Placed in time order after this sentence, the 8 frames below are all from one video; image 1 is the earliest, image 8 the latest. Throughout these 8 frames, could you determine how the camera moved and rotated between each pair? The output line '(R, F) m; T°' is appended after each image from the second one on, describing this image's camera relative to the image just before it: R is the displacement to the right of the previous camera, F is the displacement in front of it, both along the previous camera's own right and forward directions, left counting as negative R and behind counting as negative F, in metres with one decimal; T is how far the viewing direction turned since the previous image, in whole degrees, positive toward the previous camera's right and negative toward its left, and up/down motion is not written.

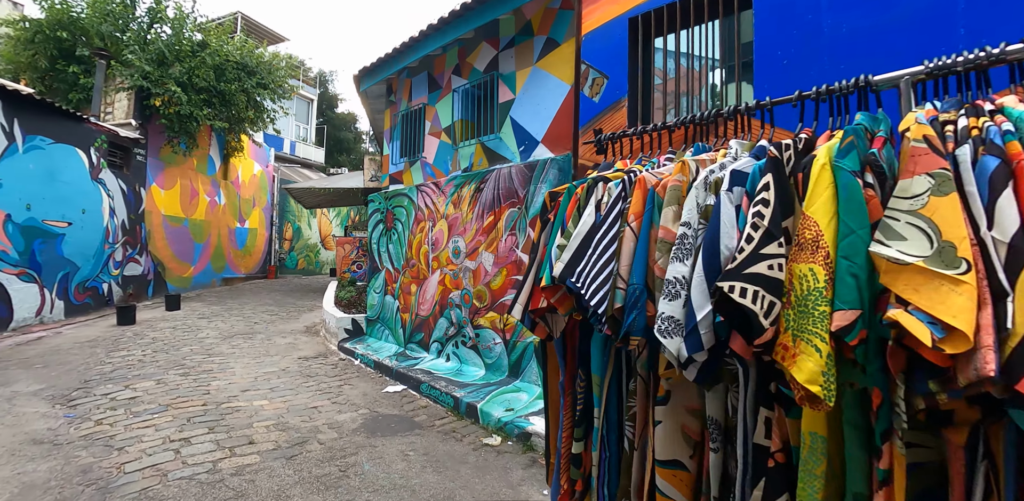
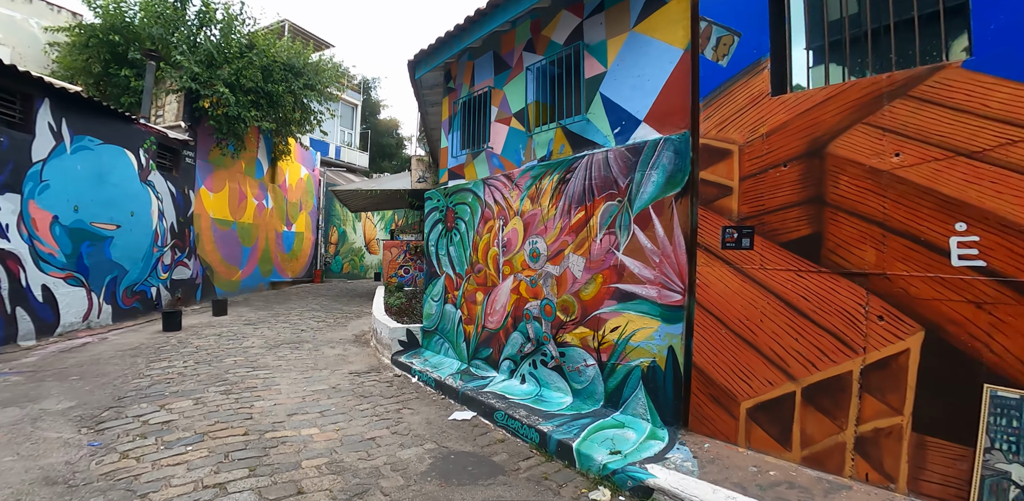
(-0.6, +0.9) m; -4°
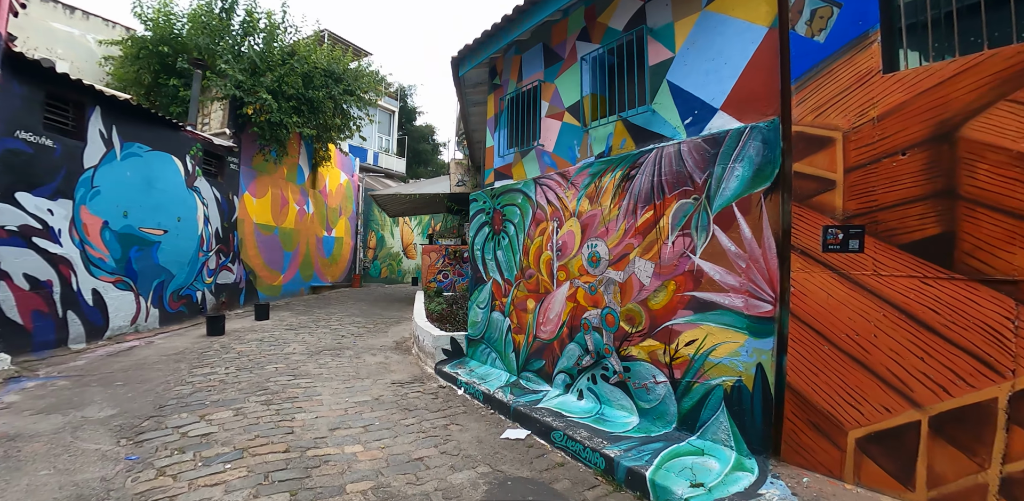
(-0.2, +0.4) m; -4°
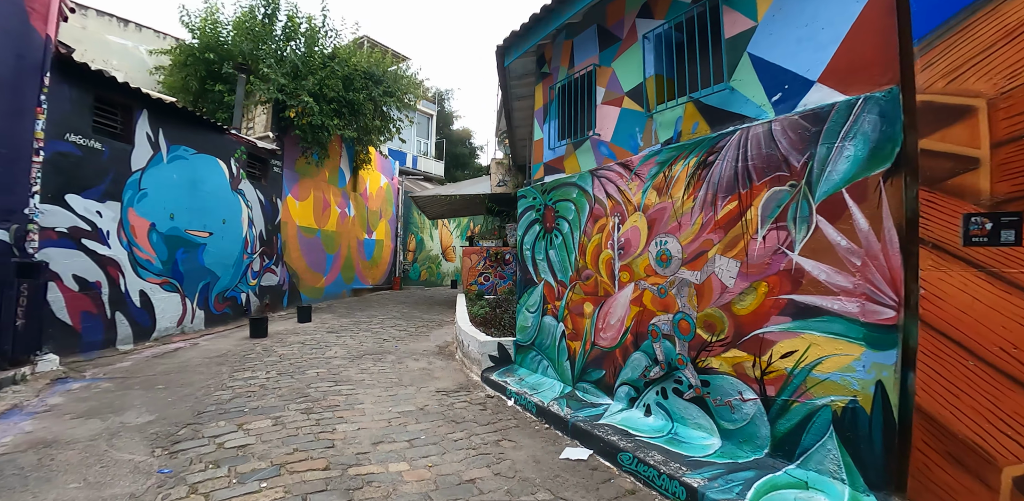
(-0.2, +0.4) m; -4°
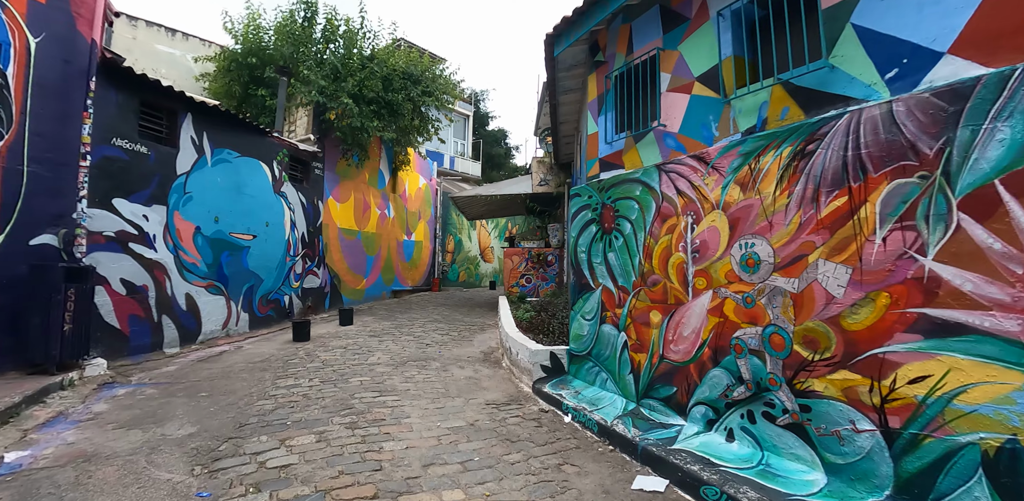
(-0.2, +0.4) m; -4°
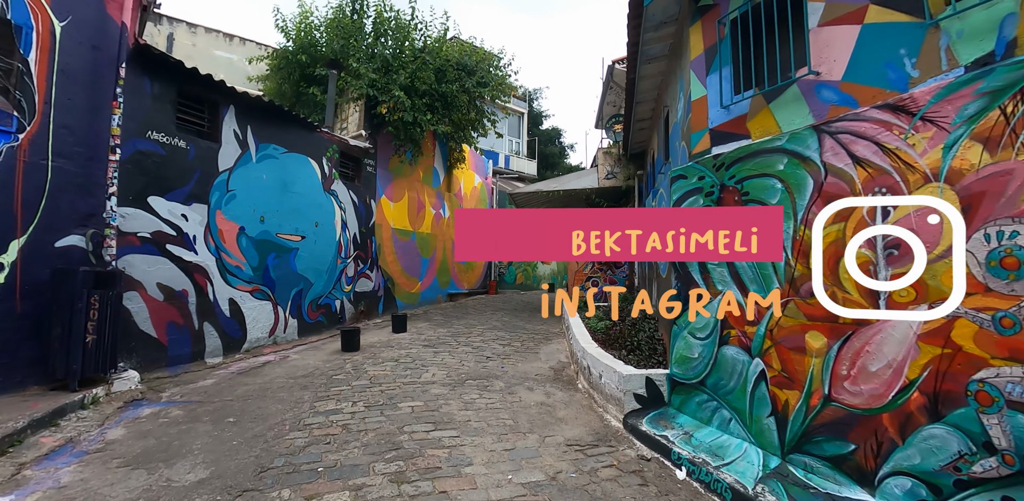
(-0.3, +1.1) m; -6°
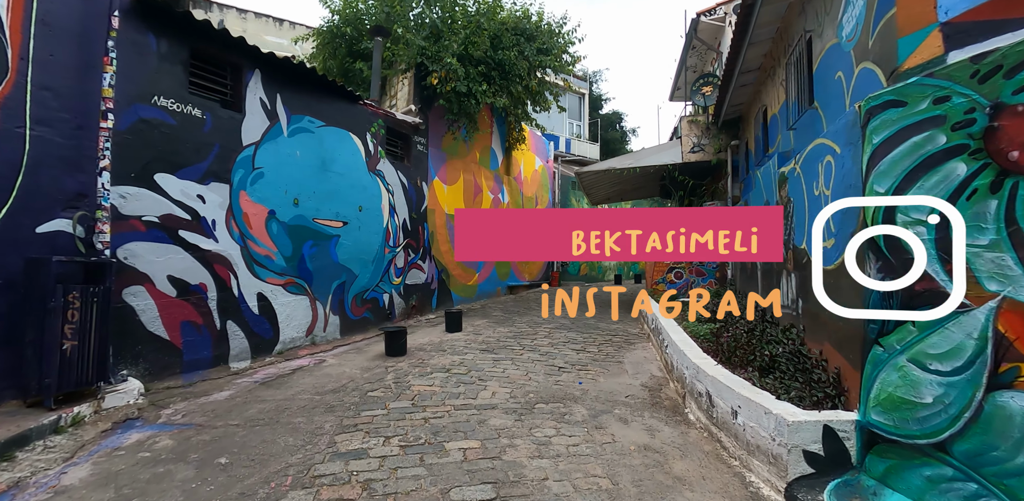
(-0.2, +1.5) m; -7°
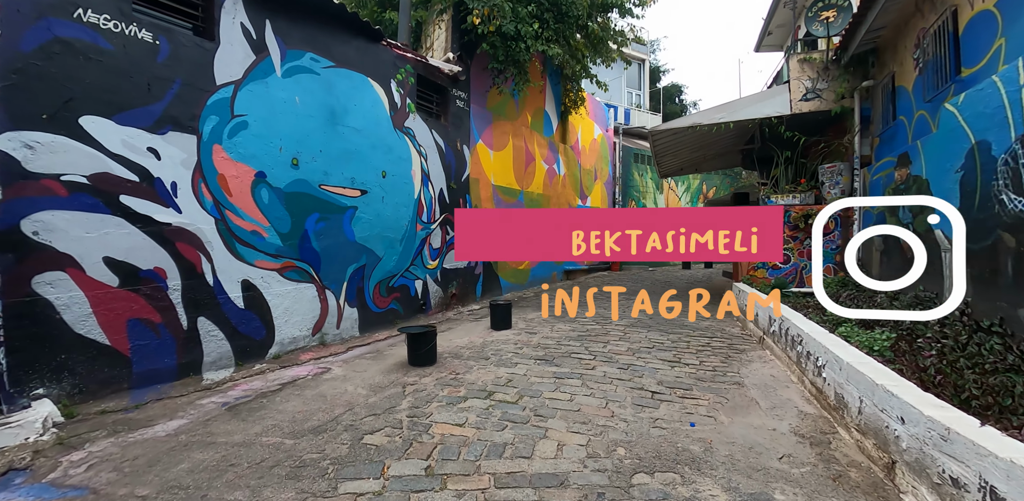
(-0.1, +1.8) m; -6°
